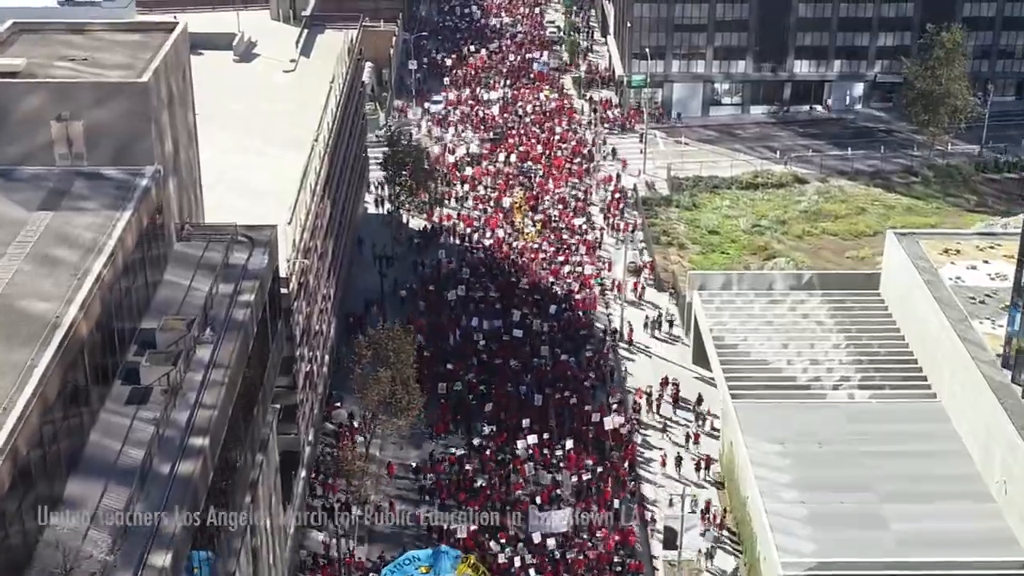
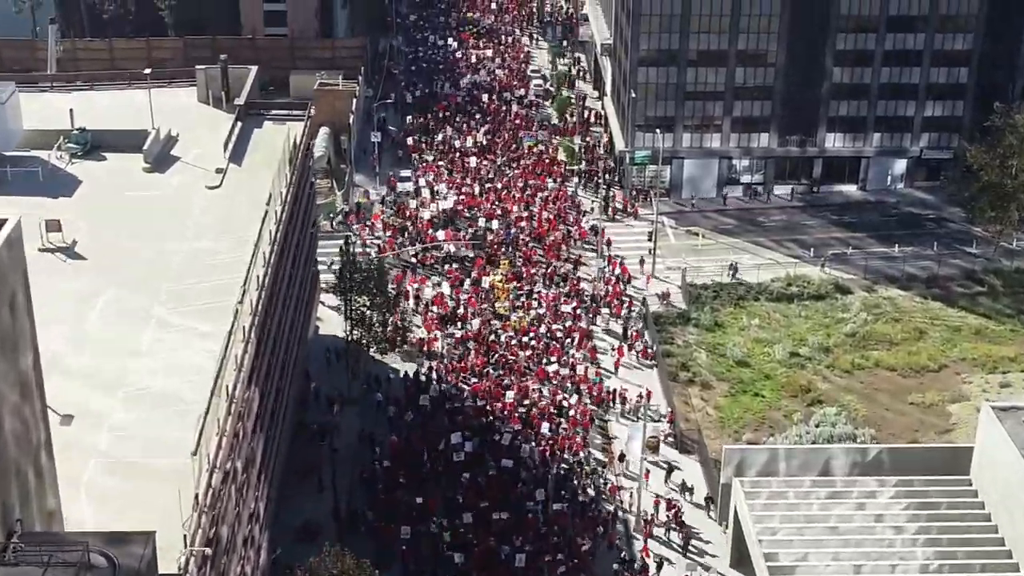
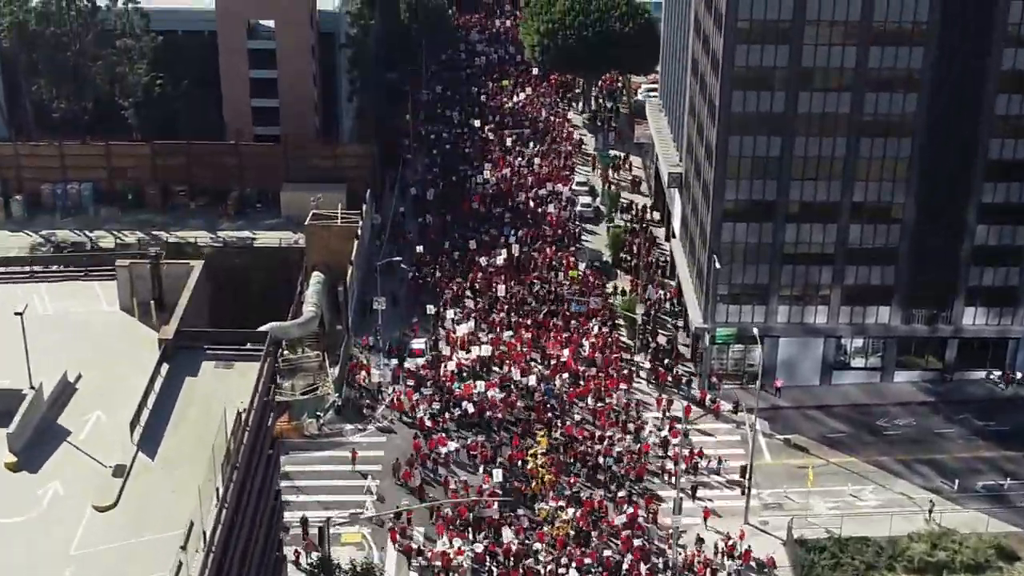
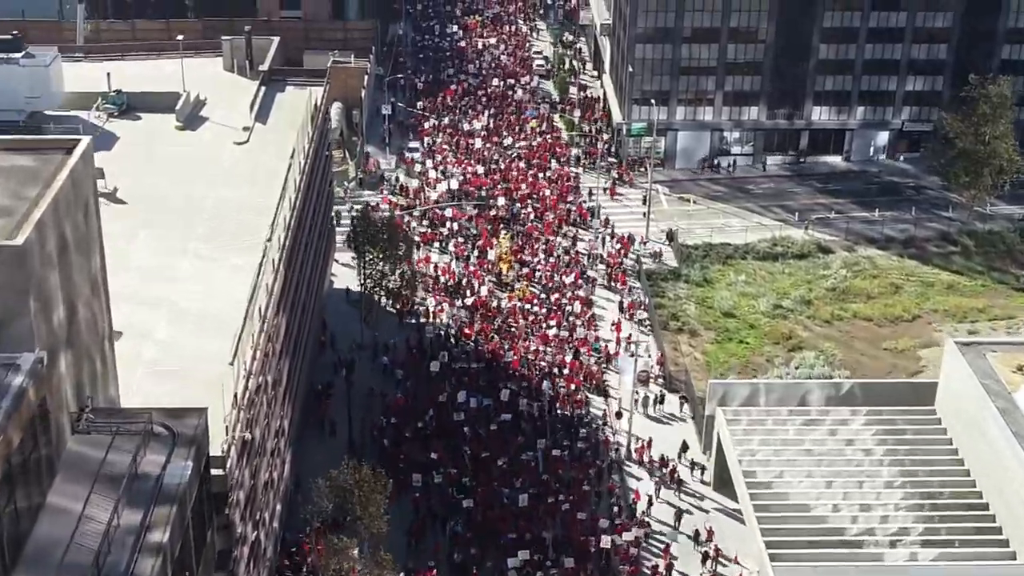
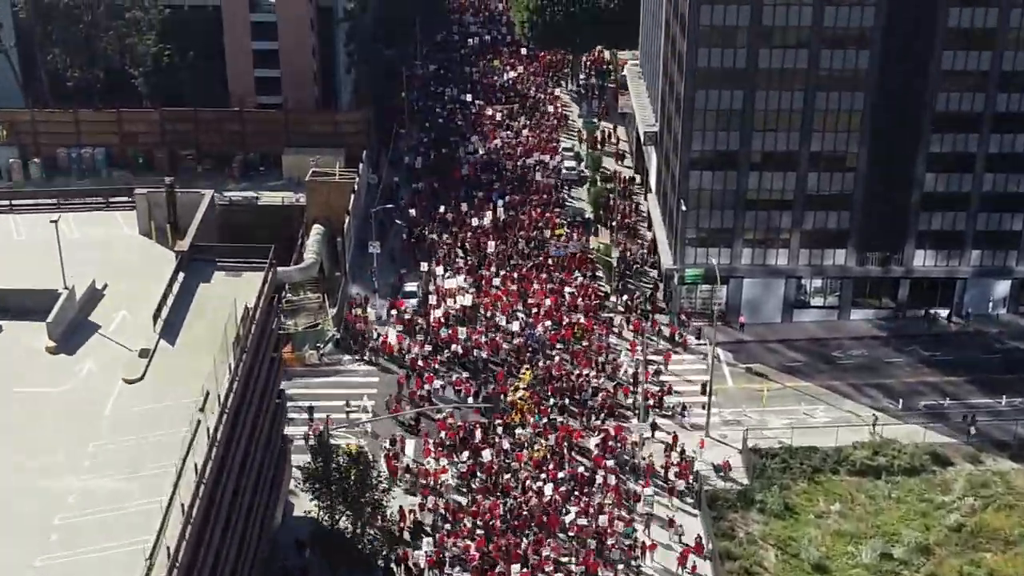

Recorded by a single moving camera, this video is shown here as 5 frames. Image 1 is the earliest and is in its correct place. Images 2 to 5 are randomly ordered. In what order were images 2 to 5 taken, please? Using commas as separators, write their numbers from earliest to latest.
4, 2, 5, 3
